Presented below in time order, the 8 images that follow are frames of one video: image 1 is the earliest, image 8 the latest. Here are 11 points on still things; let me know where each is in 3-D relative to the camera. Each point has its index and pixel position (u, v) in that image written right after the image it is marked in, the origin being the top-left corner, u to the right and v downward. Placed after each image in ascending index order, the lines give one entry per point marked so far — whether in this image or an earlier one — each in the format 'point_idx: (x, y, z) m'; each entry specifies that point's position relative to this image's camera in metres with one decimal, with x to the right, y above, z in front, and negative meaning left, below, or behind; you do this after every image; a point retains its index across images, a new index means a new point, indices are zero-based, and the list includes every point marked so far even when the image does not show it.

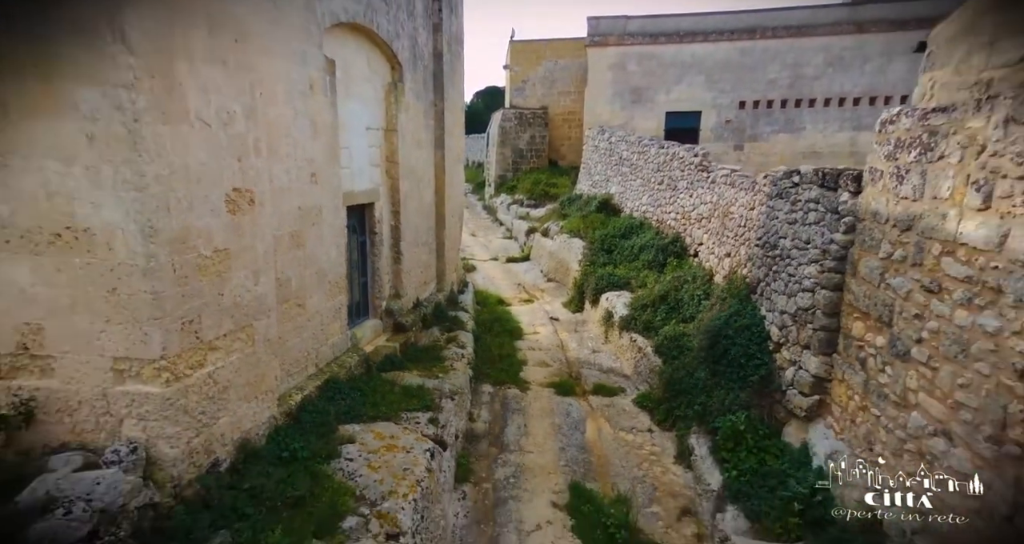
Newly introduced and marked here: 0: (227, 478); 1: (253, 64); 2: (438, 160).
0: (-1.8, -1.3, +3.7) m
1: (-1.7, +1.4, +3.8) m
2: (-1.0, +1.6, +8.6) m
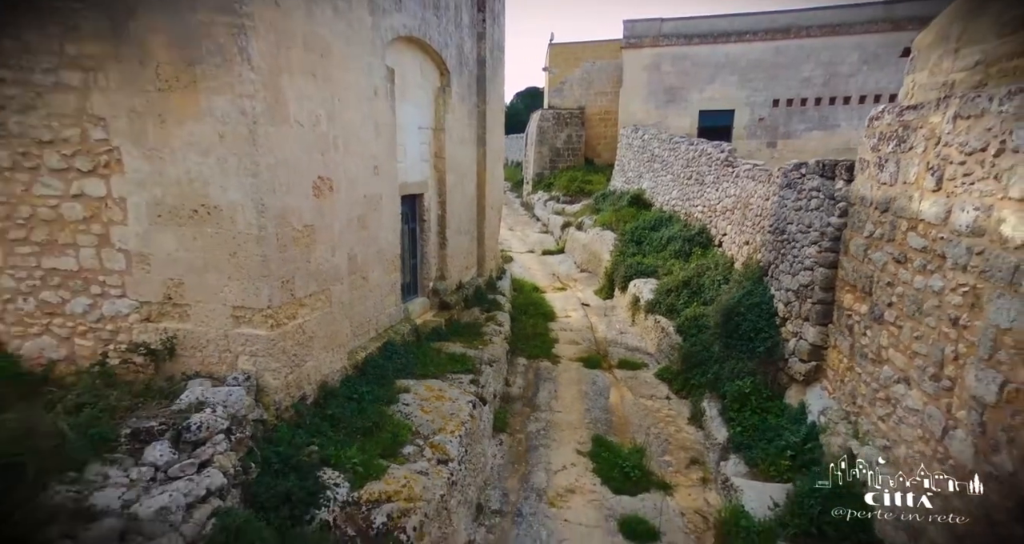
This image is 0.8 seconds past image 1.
0: (-1.6, -1.1, +4.6) m
1: (-1.4, +1.6, +4.7) m
2: (-0.5, +1.8, +9.5) m
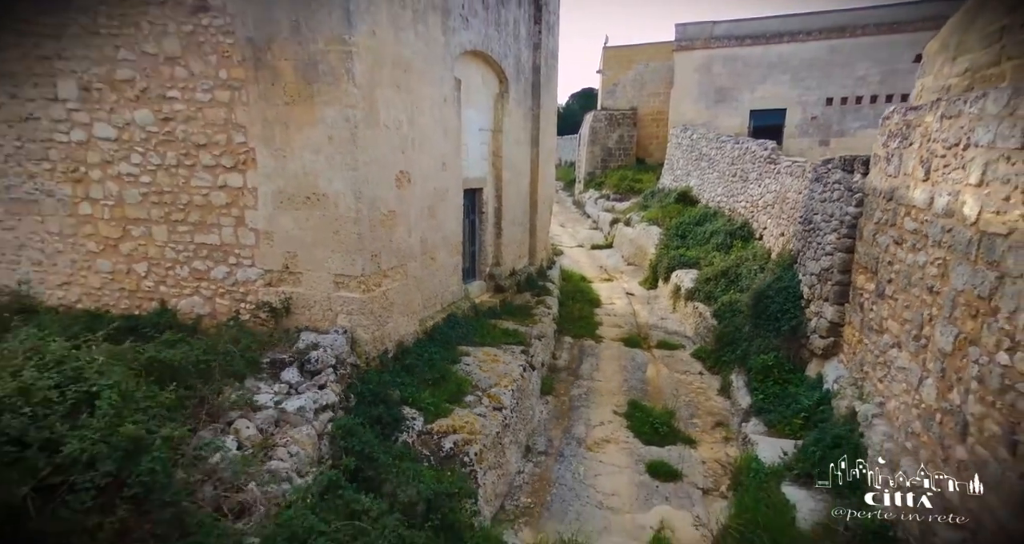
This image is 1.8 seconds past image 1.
0: (-1.2, -0.8, +5.7) m
1: (-1.0, +1.8, +5.8) m
2: (+0.4, +2.0, +10.4) m
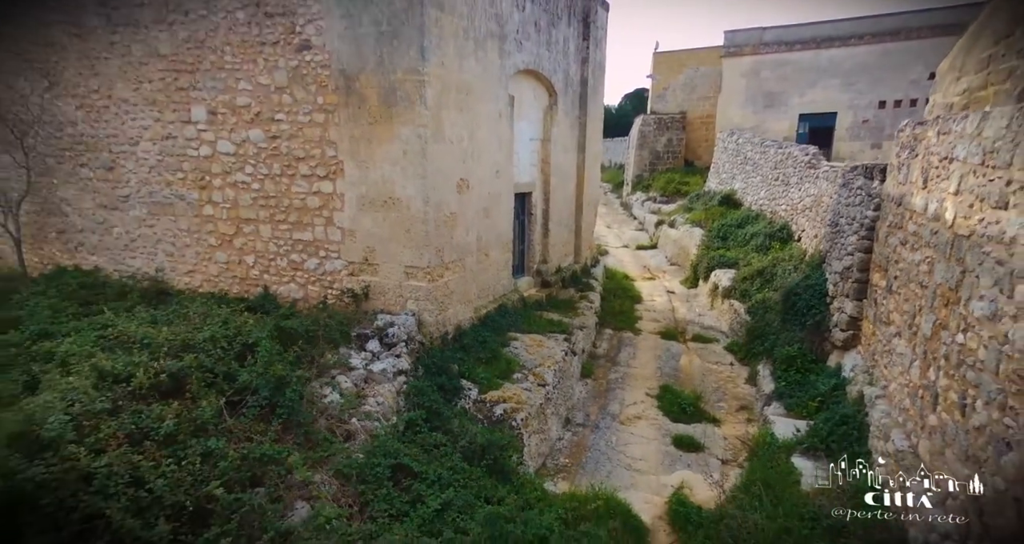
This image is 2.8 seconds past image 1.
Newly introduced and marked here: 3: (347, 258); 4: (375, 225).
0: (-0.7, -0.8, +6.7) m
1: (-0.5, +1.9, +6.7) m
2: (+1.3, +2.1, +11.3) m
3: (-1.8, +0.2, +6.3) m
4: (-1.4, +0.5, +6.2) m
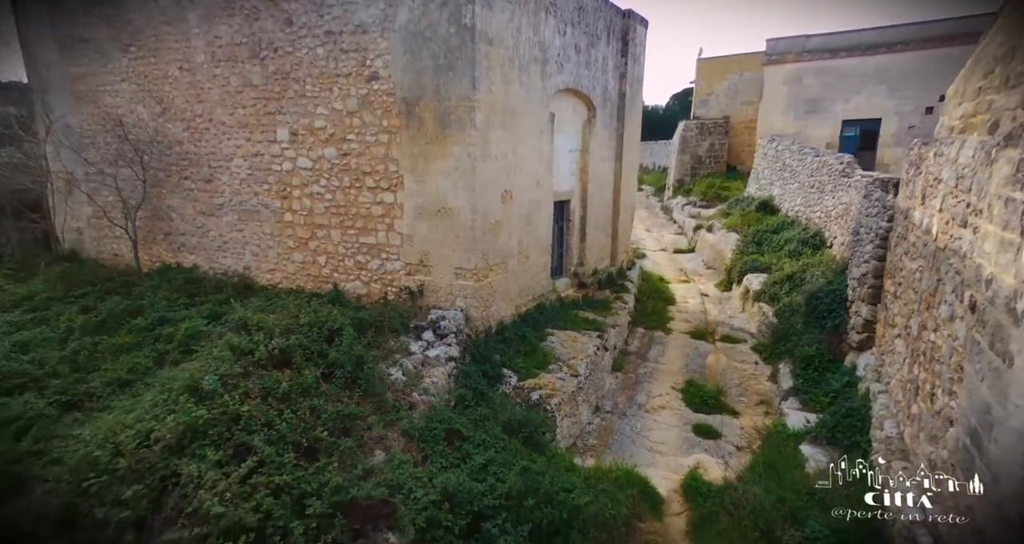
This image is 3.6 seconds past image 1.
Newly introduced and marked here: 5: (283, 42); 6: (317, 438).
0: (-0.2, -0.8, +7.5) m
1: (0.0, +1.9, +7.6) m
2: (+2.1, +2.0, +12.0) m
3: (-1.3, +0.2, +7.3) m
4: (-1.0, +0.5, +7.1) m
5: (-2.8, +2.8, +7.2) m
6: (-1.3, -1.1, +3.8) m
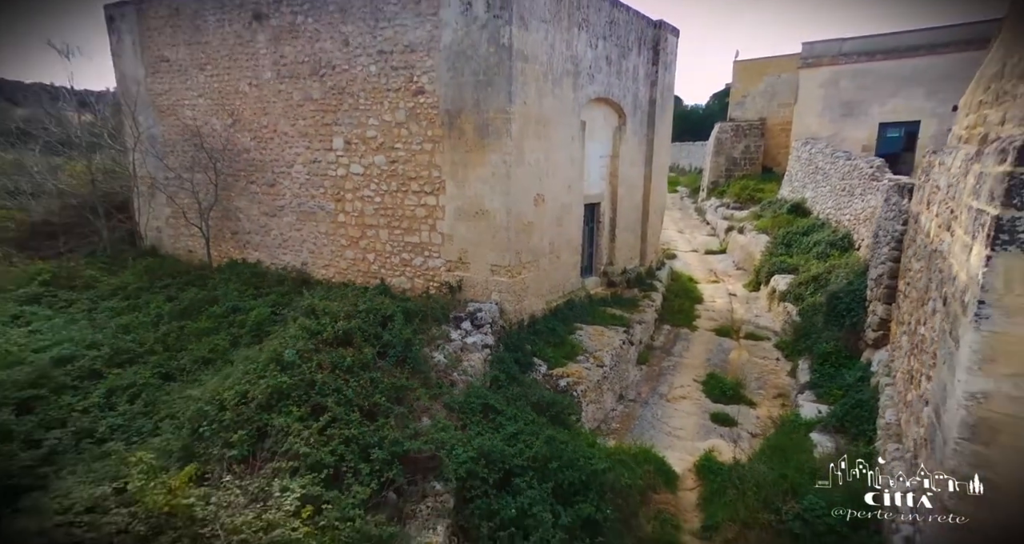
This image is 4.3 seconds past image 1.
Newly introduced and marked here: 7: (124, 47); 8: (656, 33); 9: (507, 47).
0: (+0.2, -0.7, +8.2) m
1: (+0.5, +1.9, +8.2) m
2: (+2.8, +2.0, +12.5) m
3: (-0.9, +0.2, +8.0) m
4: (-0.6, +0.5, +7.8) m
5: (-2.3, +2.8, +8.0) m
6: (-1.1, -1.0, +4.6) m
7: (-6.2, +3.6, +9.6) m
8: (+2.9, +4.7, +11.8) m
9: (-0.1, +2.7, +7.1) m
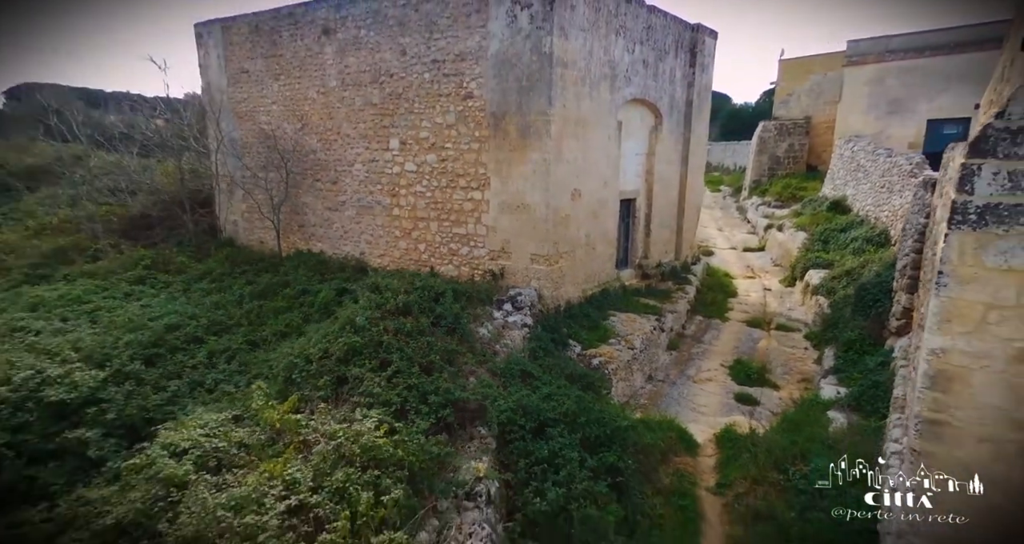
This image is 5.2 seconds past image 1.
0: (+0.8, -0.6, +8.9) m
1: (+1.1, +2.1, +8.9) m
2: (+3.7, +2.2, +13.0) m
3: (-0.3, +0.4, +8.8) m
4: (0.0, +0.7, +8.6) m
5: (-1.7, +3.0, +8.8) m
6: (-0.7, -0.8, +5.4) m
7: (-5.5, +3.9, +10.8) m
8: (+3.7, +4.9, +12.3) m
9: (+0.5, +2.9, +7.8) m
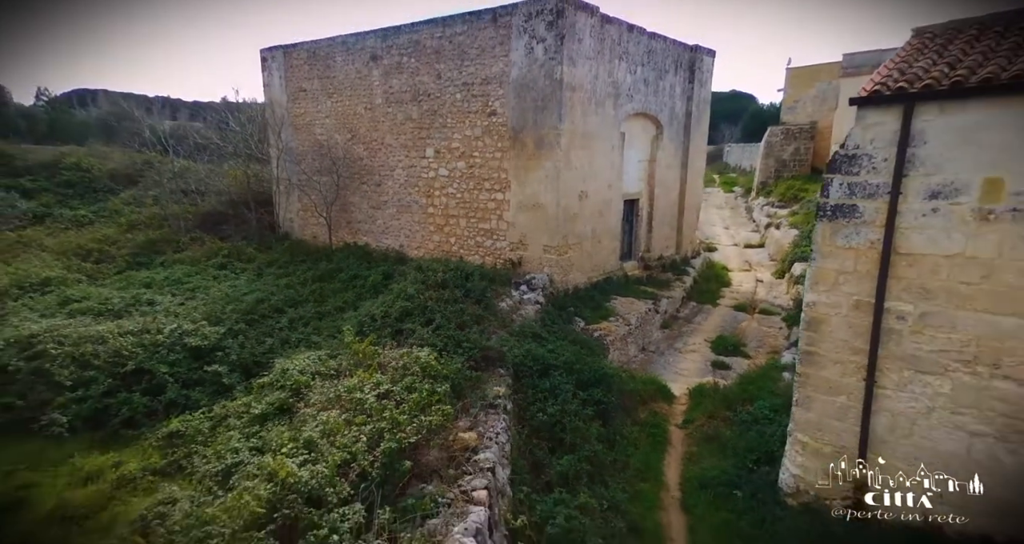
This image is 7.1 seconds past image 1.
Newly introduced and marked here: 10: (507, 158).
0: (+1.1, -0.4, +10.6) m
1: (+1.4, +2.3, +10.6) m
2: (+4.2, +2.4, +14.6) m
3: (0.0, +0.6, +10.5) m
4: (+0.3, +0.9, +10.3) m
5: (-1.4, +3.2, +10.7) m
6: (-0.6, -0.6, +7.1) m
7: (-5.1, +4.1, +12.7) m
8: (+4.2, +5.1, +13.9) m
9: (+0.7, +3.1, +9.5) m
10: (-0.1, +2.0, +10.3) m
